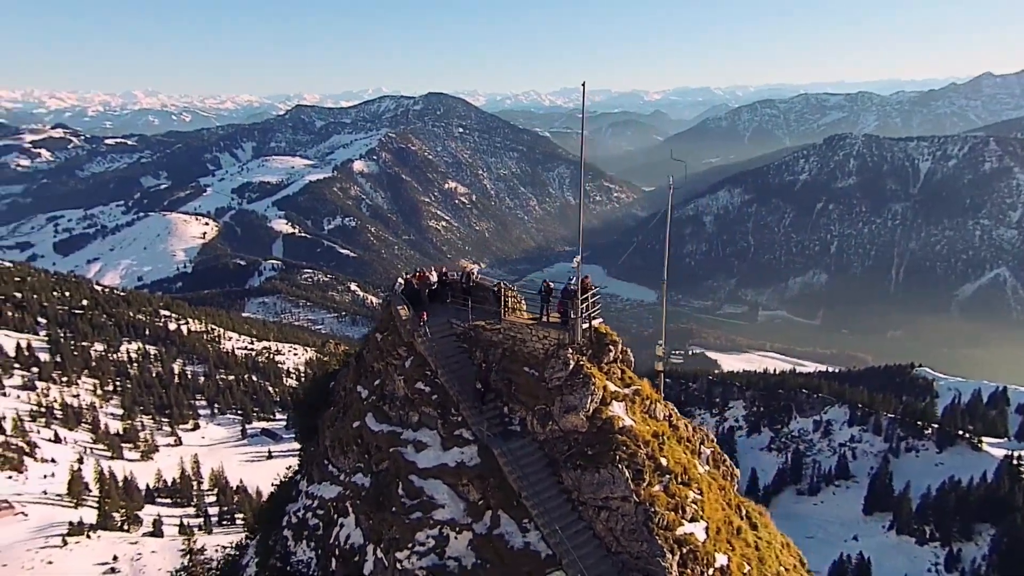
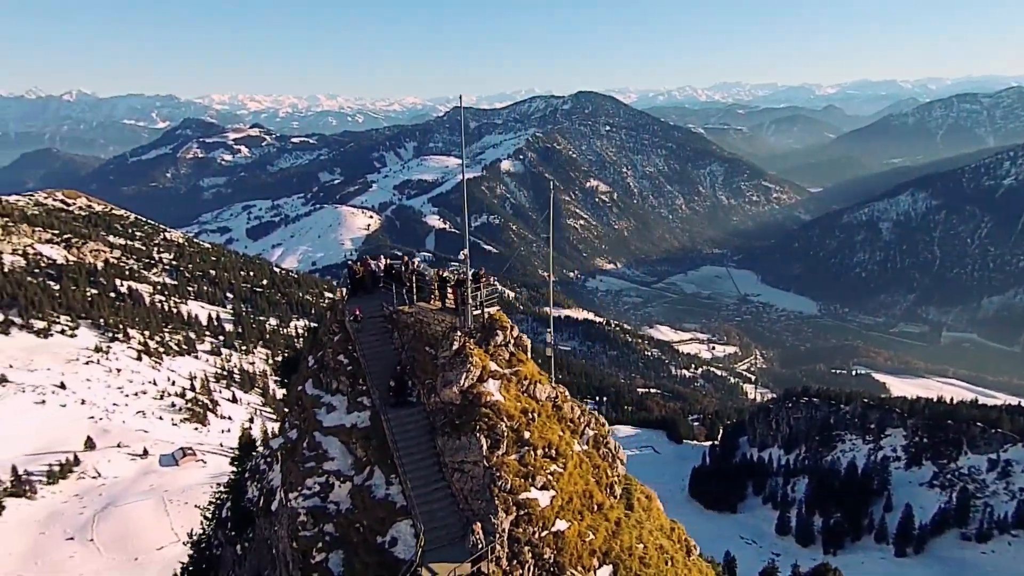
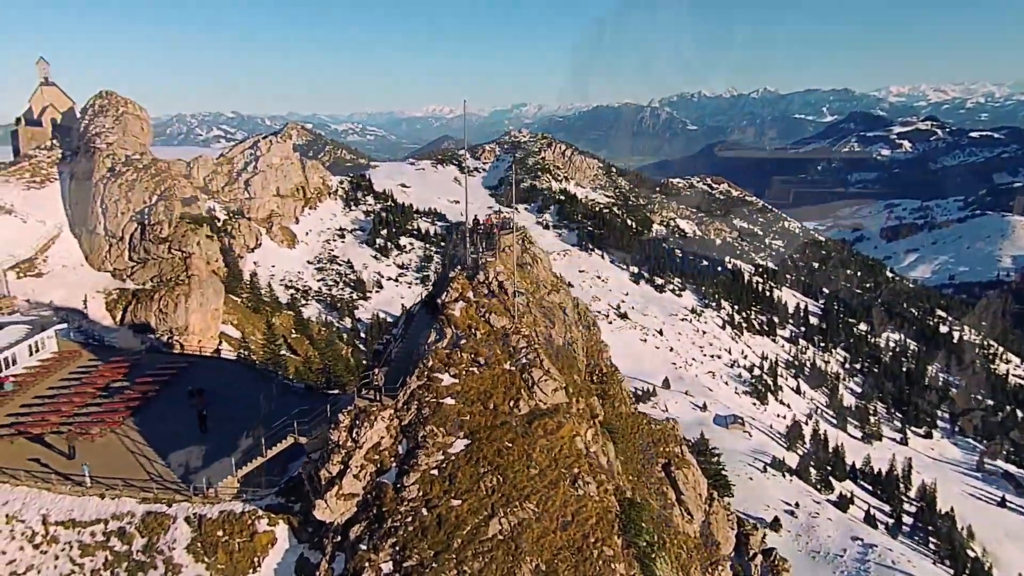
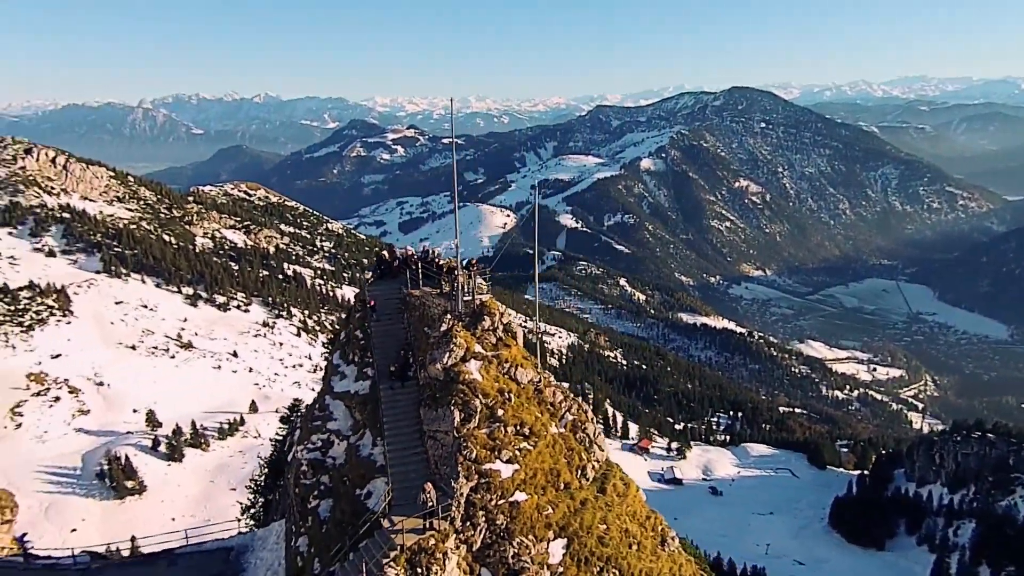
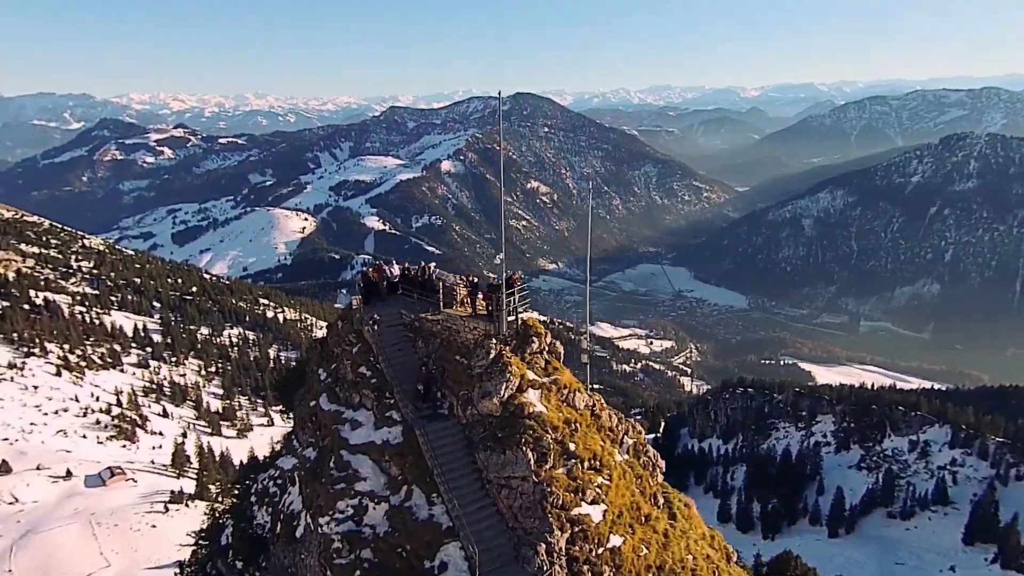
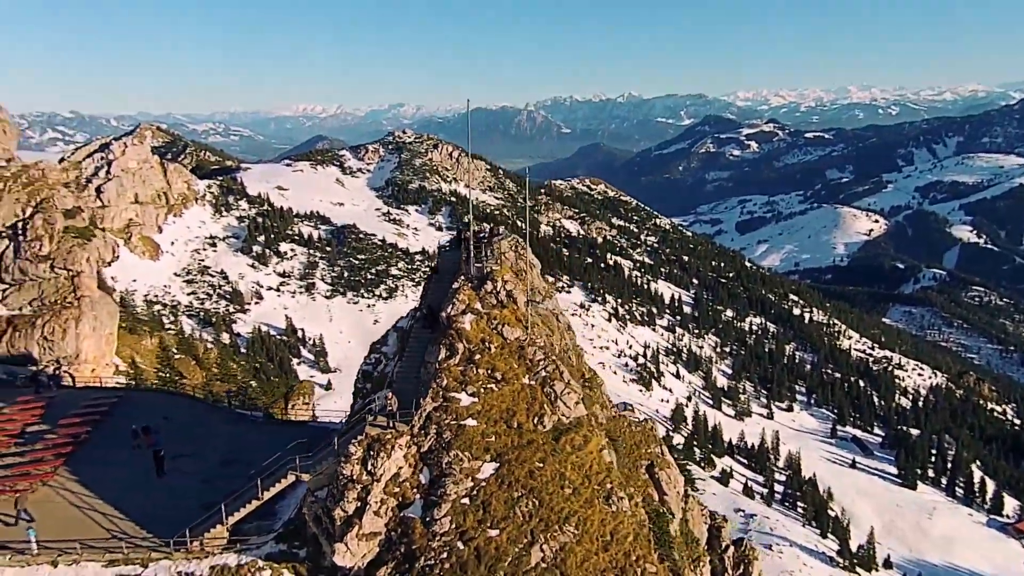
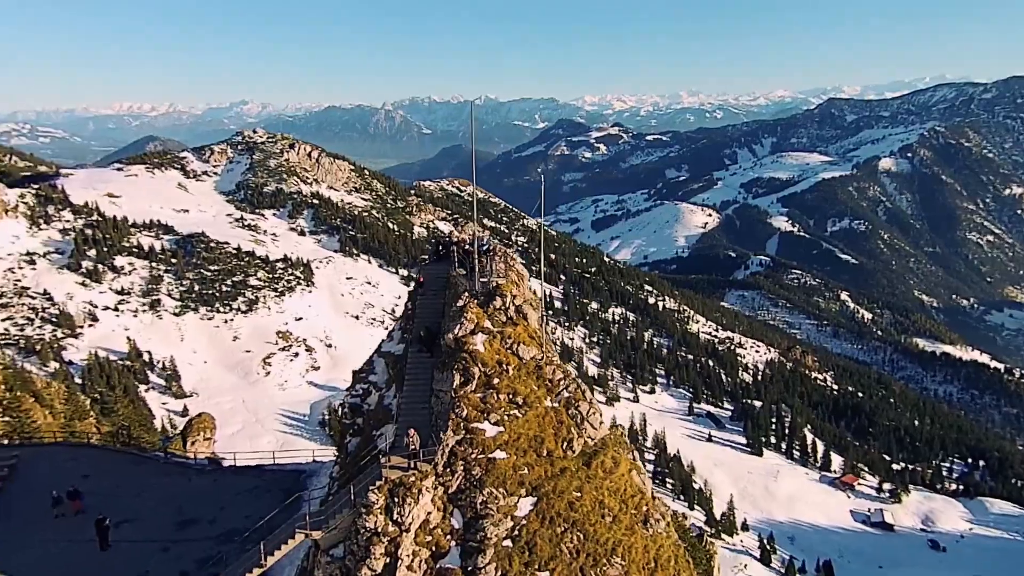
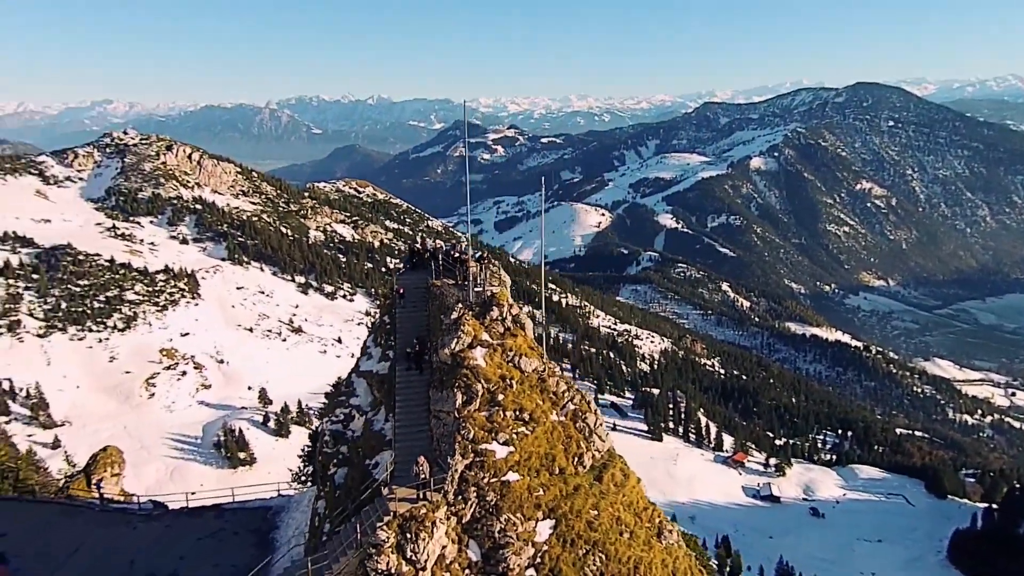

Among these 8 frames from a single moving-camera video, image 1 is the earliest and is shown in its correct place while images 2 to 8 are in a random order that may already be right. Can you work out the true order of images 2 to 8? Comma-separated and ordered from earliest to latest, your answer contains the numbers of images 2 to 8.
5, 2, 4, 8, 7, 6, 3
